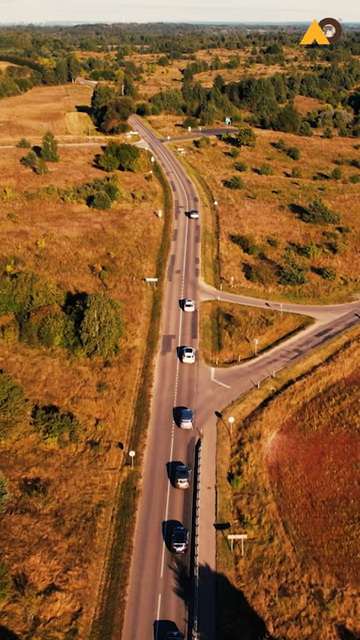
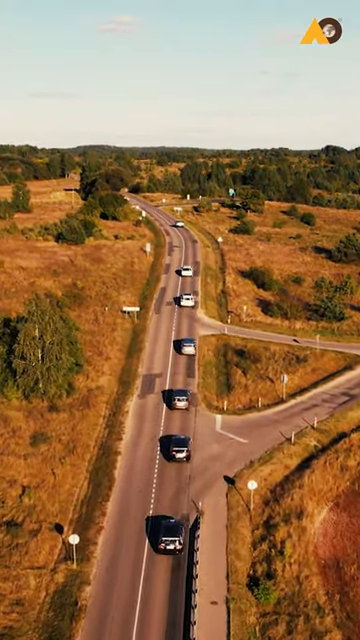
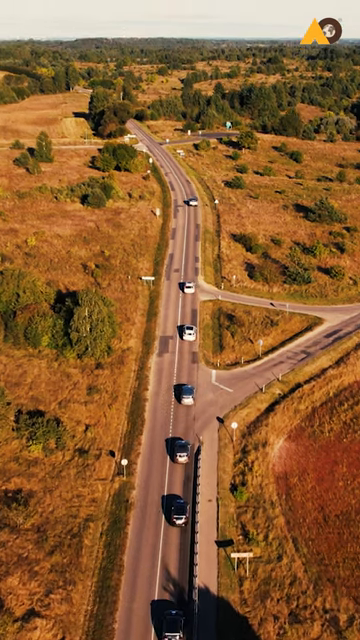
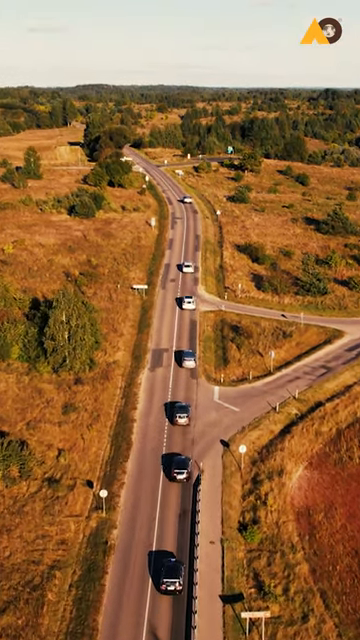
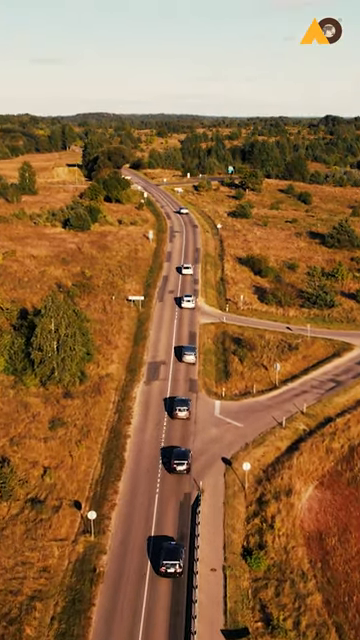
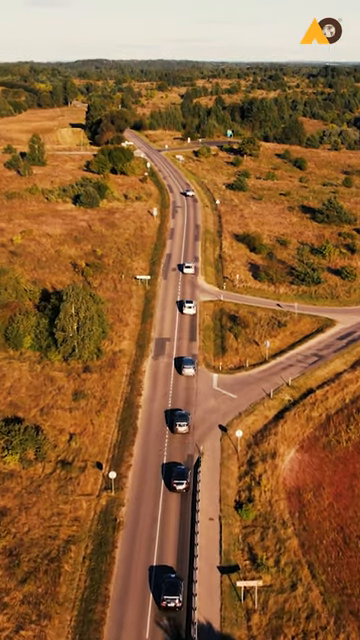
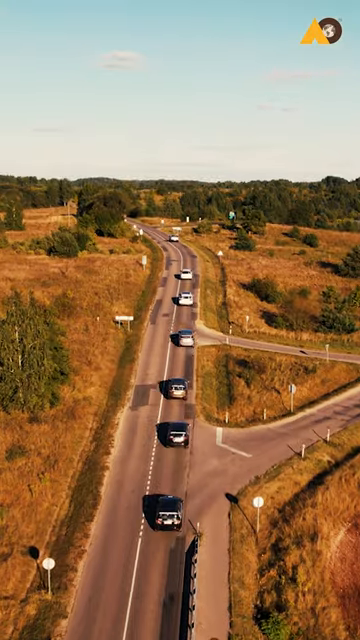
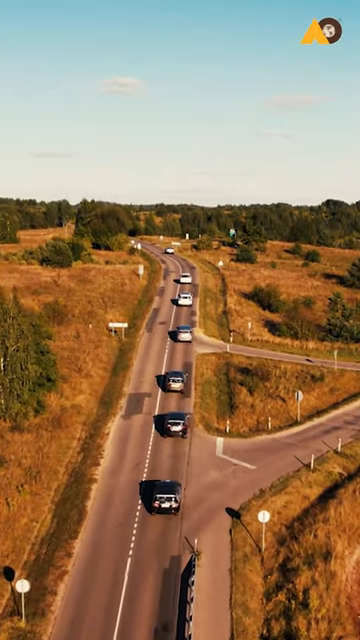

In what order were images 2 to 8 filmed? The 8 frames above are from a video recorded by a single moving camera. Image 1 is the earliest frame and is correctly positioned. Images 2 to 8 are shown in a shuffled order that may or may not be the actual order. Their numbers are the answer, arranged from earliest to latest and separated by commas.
3, 6, 4, 5, 2, 7, 8
